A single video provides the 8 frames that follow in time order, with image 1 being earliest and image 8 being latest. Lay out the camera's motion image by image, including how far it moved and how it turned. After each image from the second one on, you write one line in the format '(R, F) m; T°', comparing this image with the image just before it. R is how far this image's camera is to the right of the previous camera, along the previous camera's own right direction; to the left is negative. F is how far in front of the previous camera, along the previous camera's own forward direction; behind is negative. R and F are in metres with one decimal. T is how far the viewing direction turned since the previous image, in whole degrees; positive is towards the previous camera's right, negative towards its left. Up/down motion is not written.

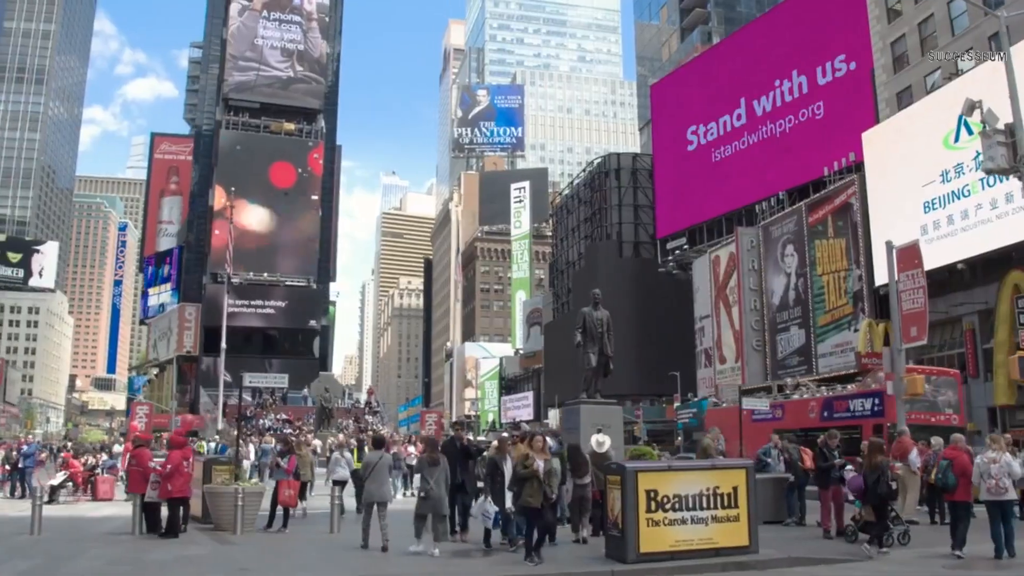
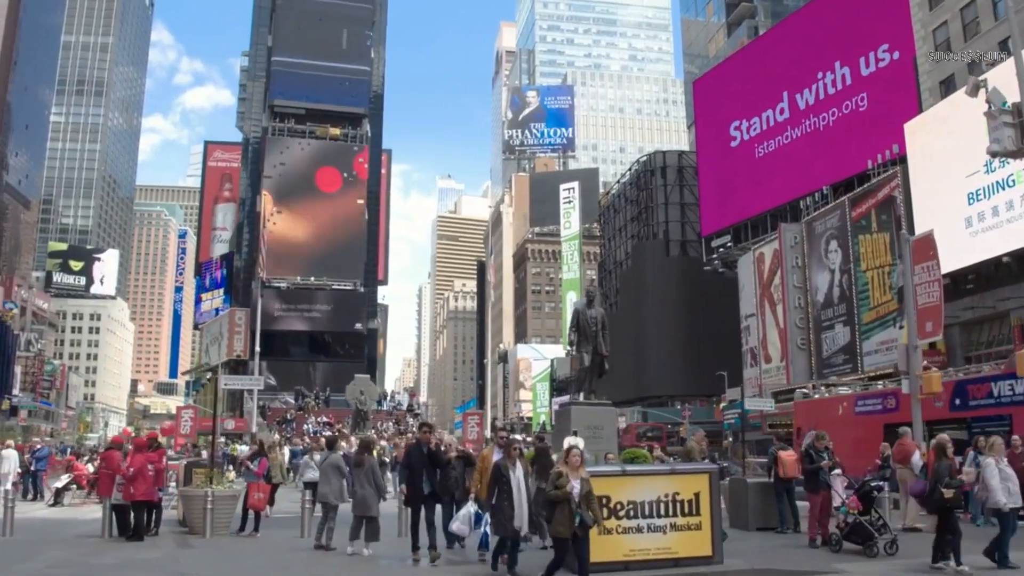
(+1.8, +0.4) m; -4°
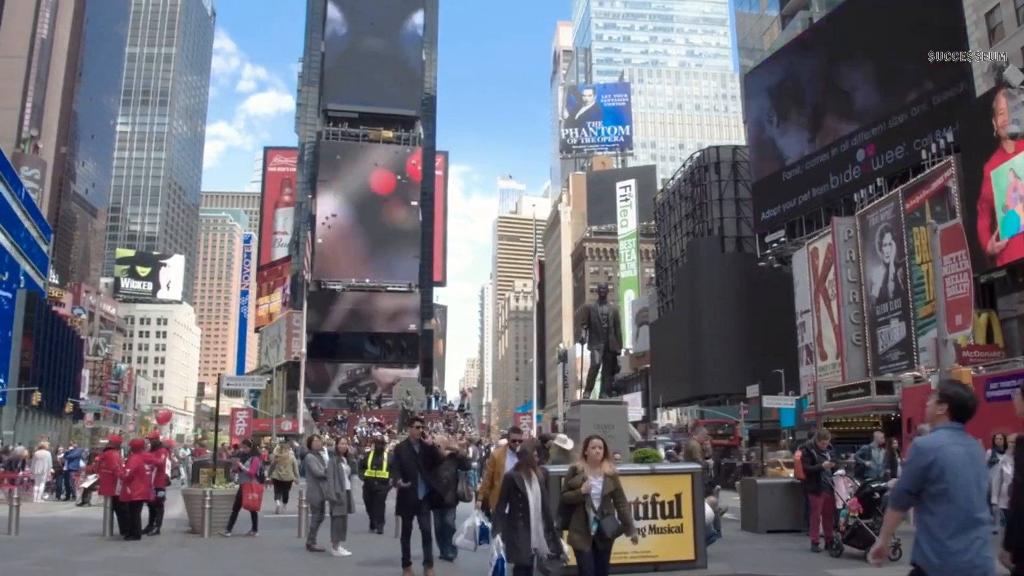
(+1.4, +0.3) m; -4°
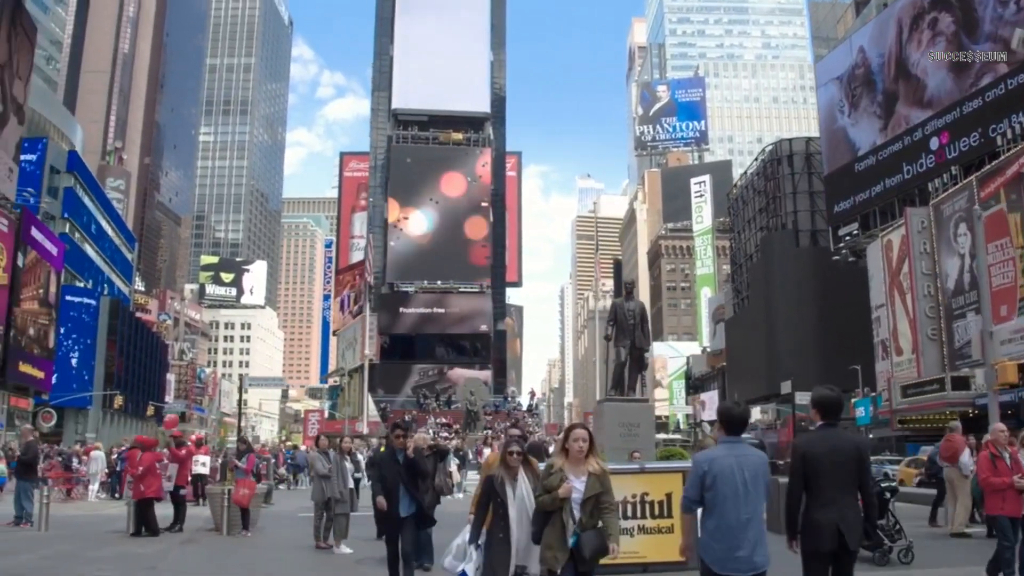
(+1.5, +0.2) m; -5°
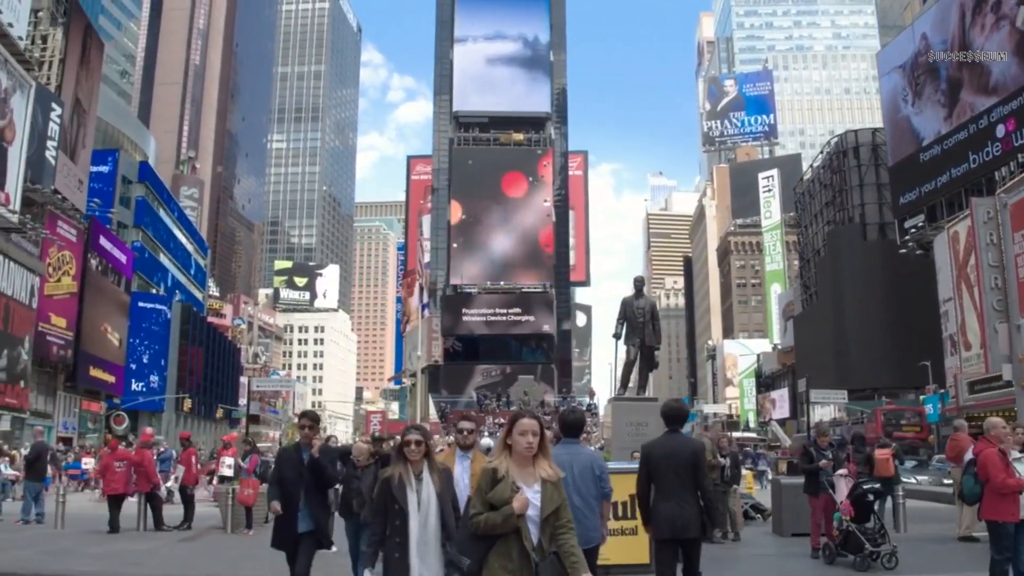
(+1.7, +0.1) m; -5°
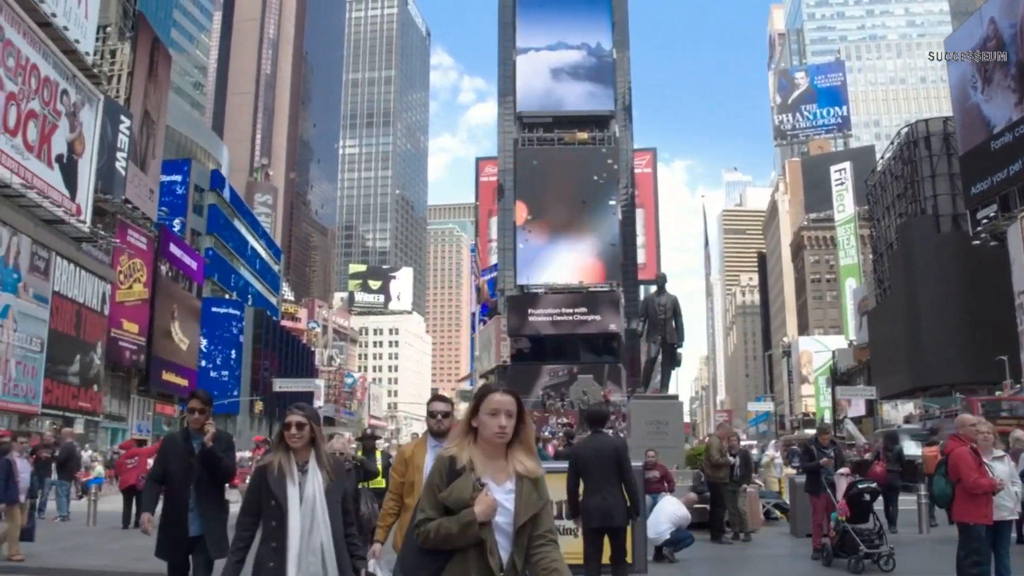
(+1.4, +0.1) m; -5°
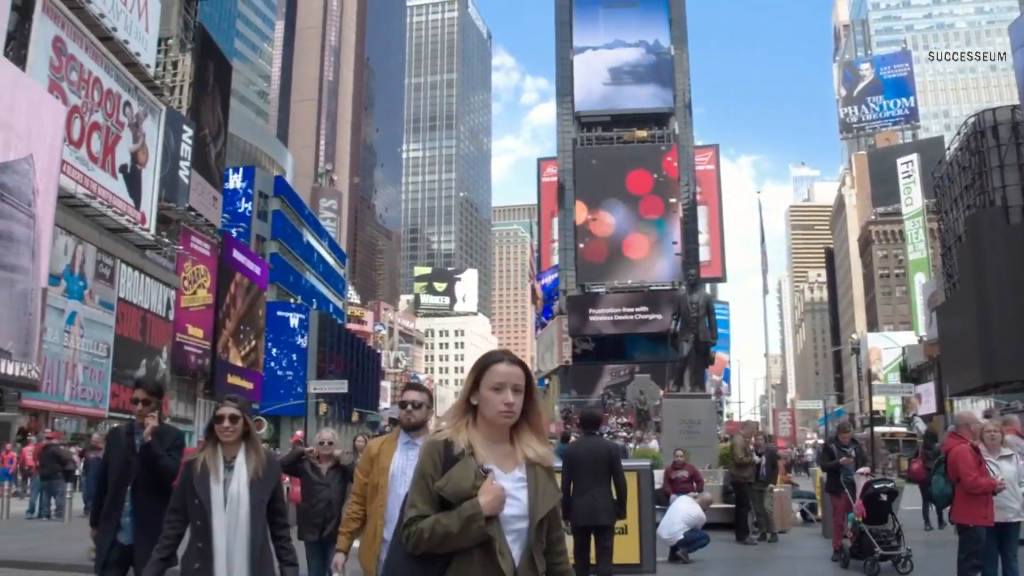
(+0.9, 0.0) m; -4°
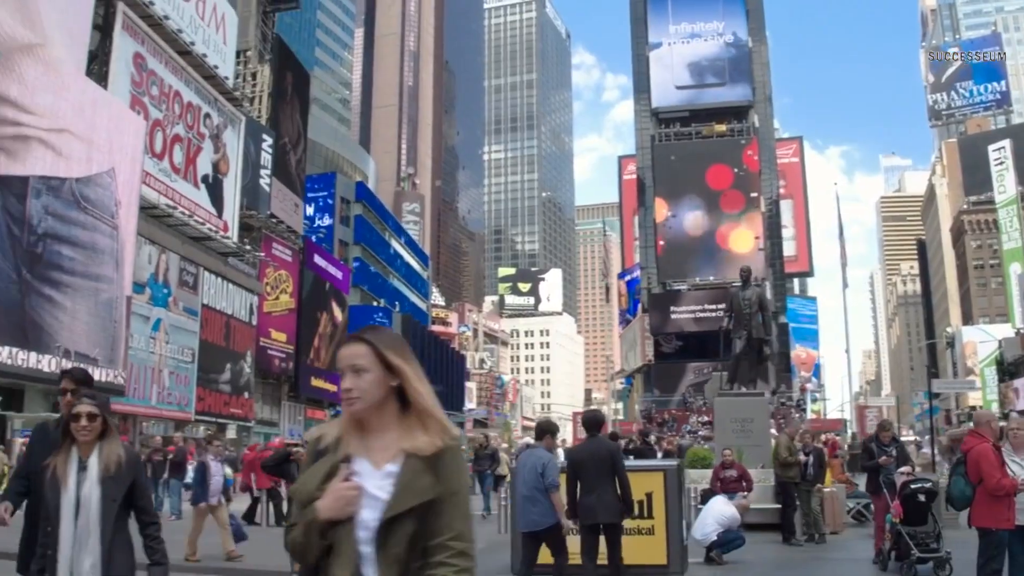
(+0.9, 0.0) m; -5°
